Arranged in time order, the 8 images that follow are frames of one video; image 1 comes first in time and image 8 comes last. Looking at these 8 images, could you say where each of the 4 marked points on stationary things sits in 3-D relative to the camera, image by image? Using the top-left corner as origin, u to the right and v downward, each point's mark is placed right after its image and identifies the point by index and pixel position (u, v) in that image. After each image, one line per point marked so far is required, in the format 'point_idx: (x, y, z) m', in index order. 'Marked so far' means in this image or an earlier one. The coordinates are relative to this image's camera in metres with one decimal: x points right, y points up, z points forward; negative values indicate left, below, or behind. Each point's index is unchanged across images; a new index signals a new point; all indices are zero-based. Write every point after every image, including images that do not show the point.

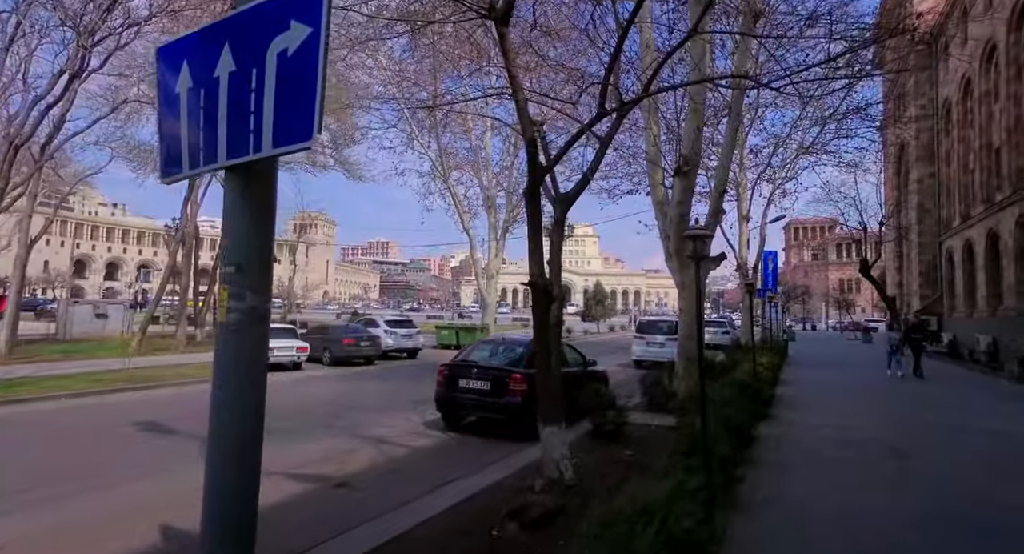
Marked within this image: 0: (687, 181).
0: (+3.3, +1.7, +10.4) m
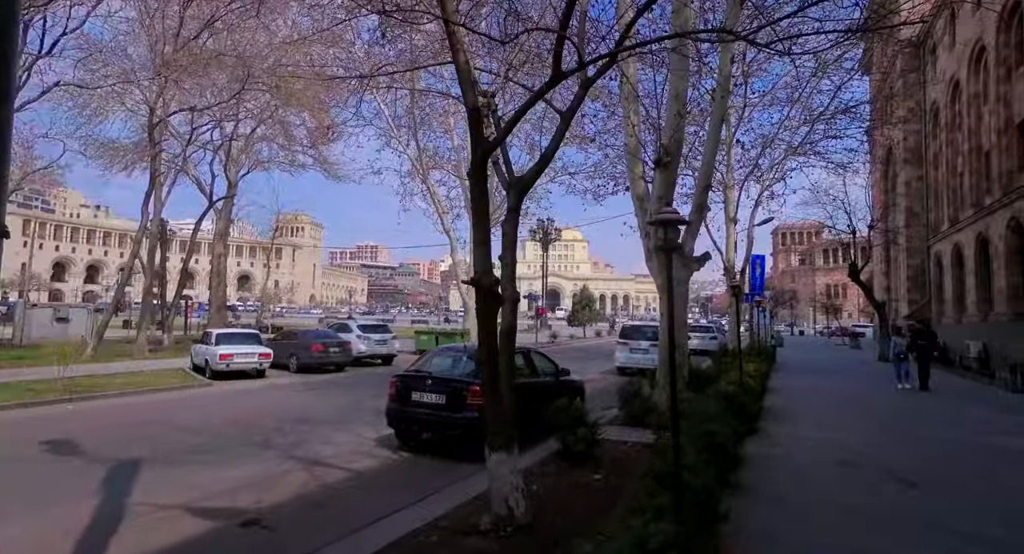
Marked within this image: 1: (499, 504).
0: (+2.7, +1.7, +9.5) m
1: (-0.1, -1.9, +4.8) m
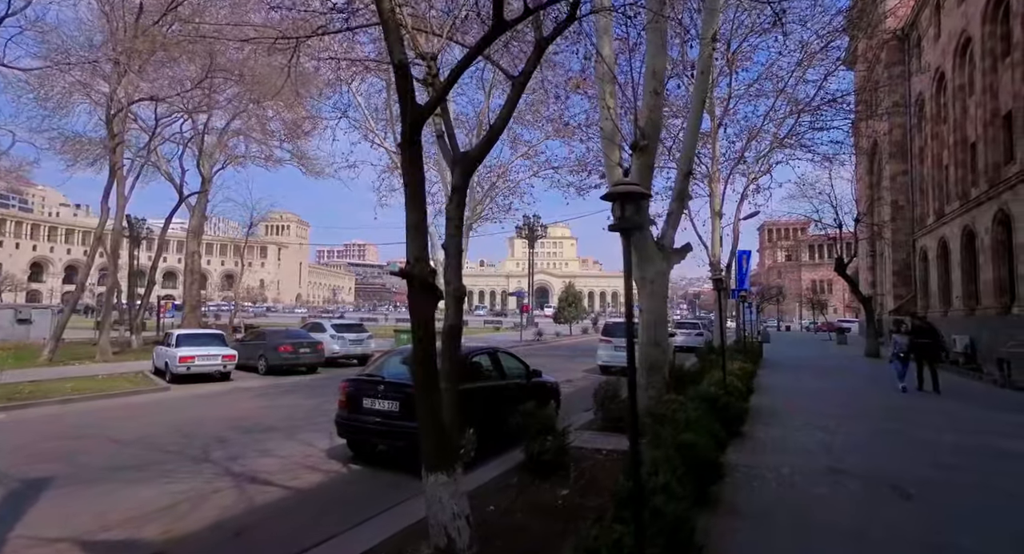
0: (+2.1, +1.8, +8.8) m
1: (-0.5, -1.9, +4.1) m
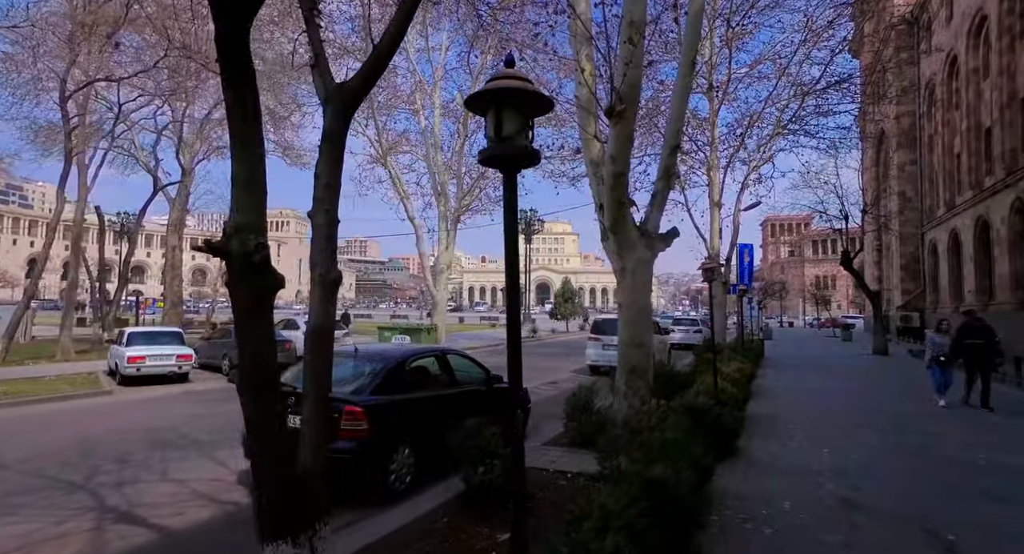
0: (+1.5, +2.0, +7.5) m
1: (-1.2, -1.8, +2.8) m
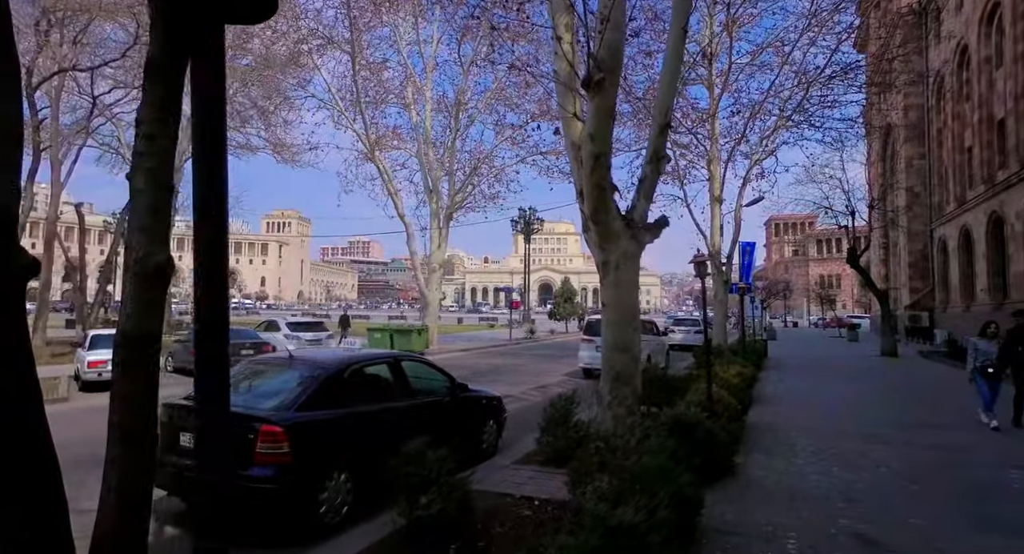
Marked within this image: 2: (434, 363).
0: (+1.1, +2.0, +6.6) m
1: (-1.6, -1.7, +1.8) m
2: (-1.0, -1.1, +7.0) m
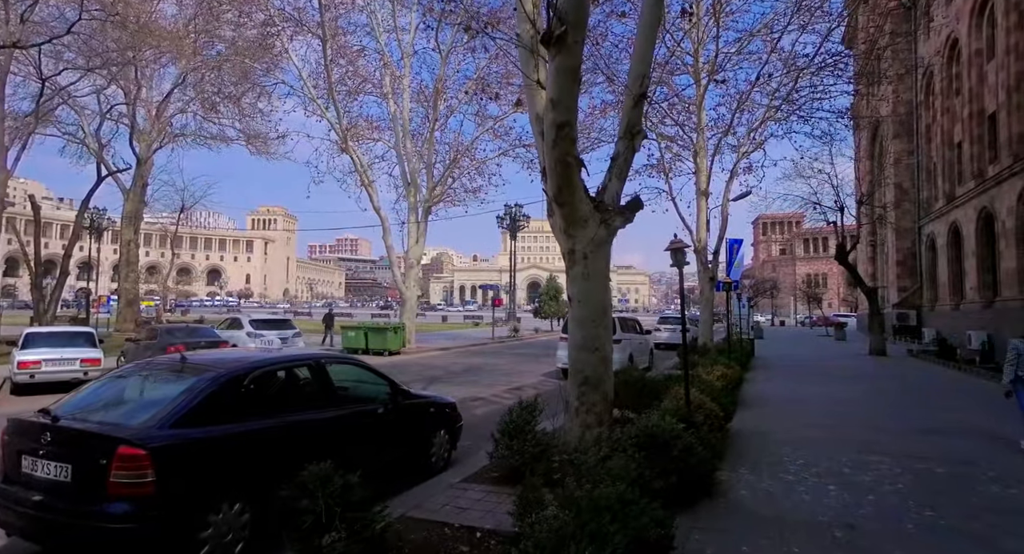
0: (+0.6, +2.1, +5.6) m
1: (-2.0, -1.6, +0.9) m
2: (-1.5, -1.0, +6.1) m
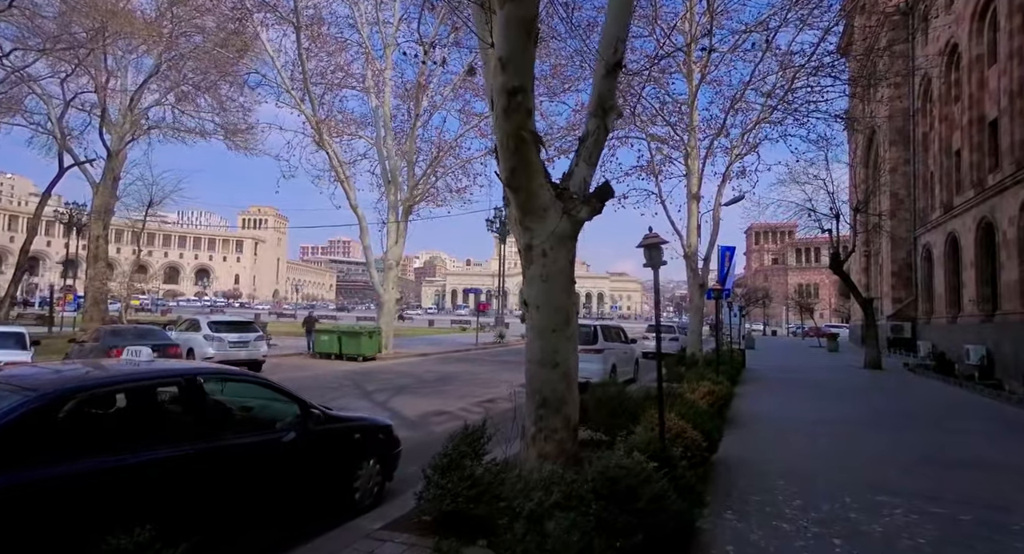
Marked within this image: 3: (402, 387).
0: (+0.1, +2.1, +4.6) m
1: (-2.5, -1.5, -0.2) m
2: (-2.0, -0.9, +5.0) m
3: (-3.1, -3.1, +15.7) m
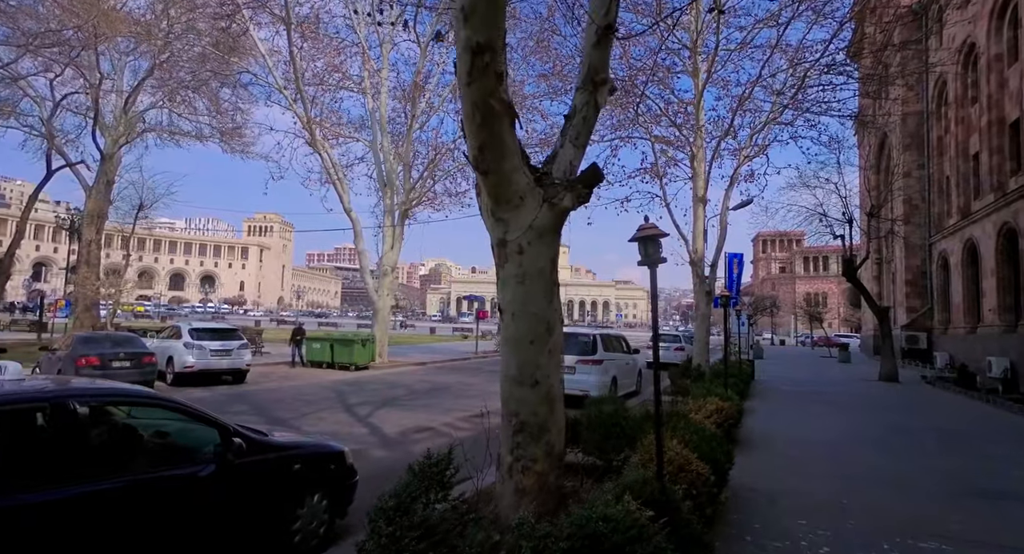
0: (-0.2, +2.1, +3.7) m
1: (-2.9, -1.4, -1.1) m
2: (-2.3, -0.9, +4.1) m
3: (-3.2, -3.2, +14.8) m
